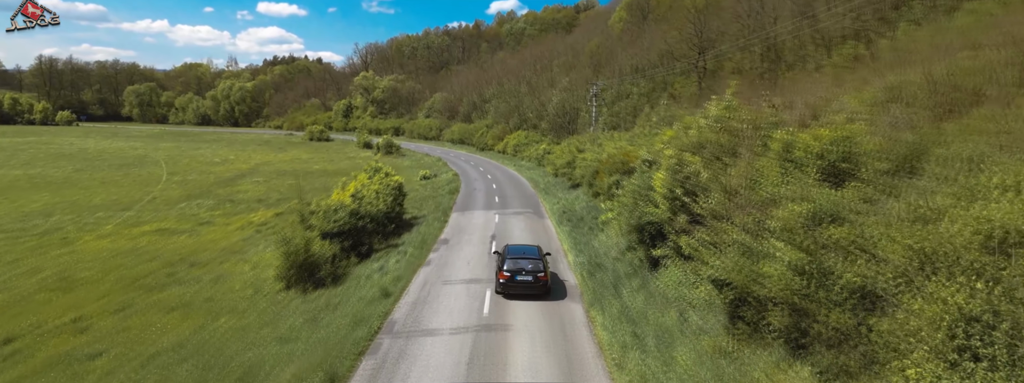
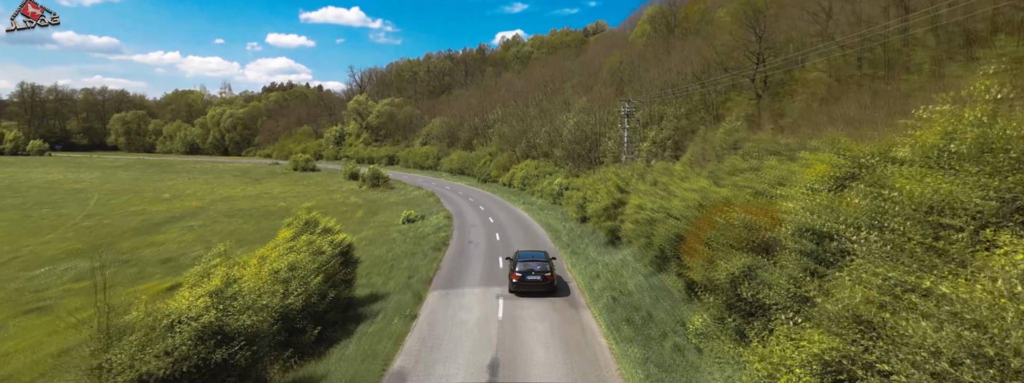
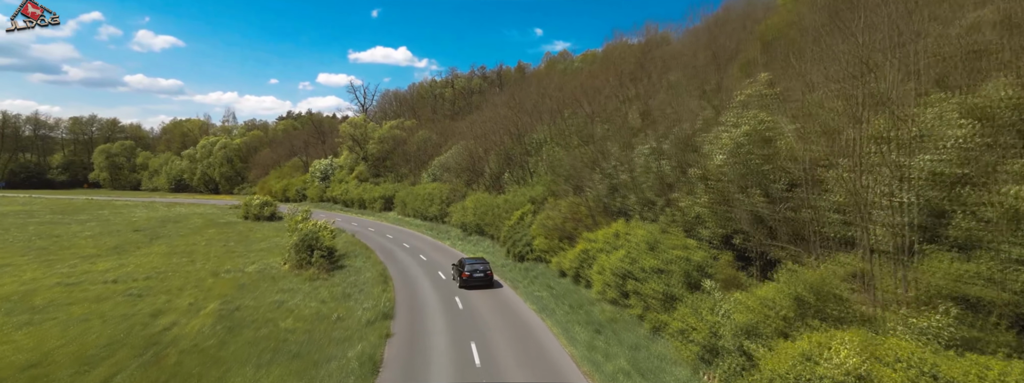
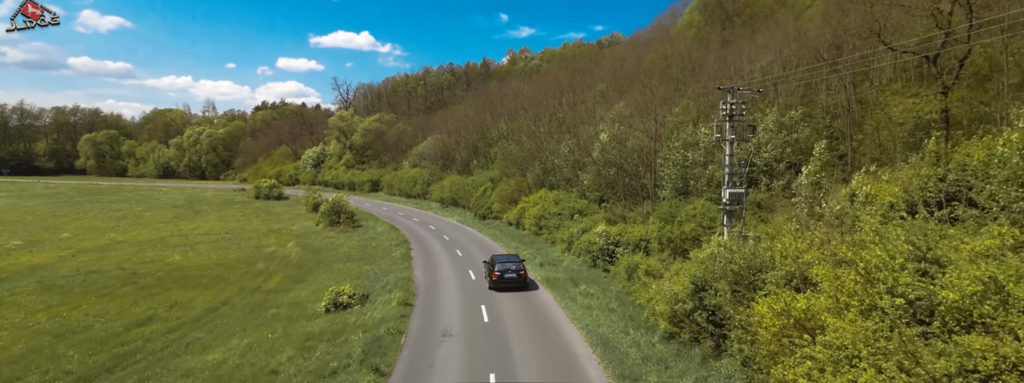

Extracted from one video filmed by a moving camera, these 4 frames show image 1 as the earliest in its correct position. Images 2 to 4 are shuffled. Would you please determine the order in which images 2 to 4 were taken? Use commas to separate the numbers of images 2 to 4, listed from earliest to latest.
2, 4, 3
